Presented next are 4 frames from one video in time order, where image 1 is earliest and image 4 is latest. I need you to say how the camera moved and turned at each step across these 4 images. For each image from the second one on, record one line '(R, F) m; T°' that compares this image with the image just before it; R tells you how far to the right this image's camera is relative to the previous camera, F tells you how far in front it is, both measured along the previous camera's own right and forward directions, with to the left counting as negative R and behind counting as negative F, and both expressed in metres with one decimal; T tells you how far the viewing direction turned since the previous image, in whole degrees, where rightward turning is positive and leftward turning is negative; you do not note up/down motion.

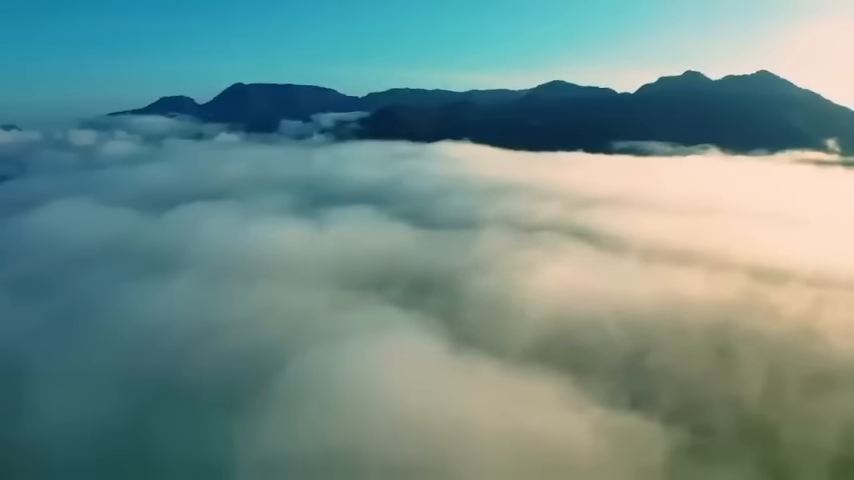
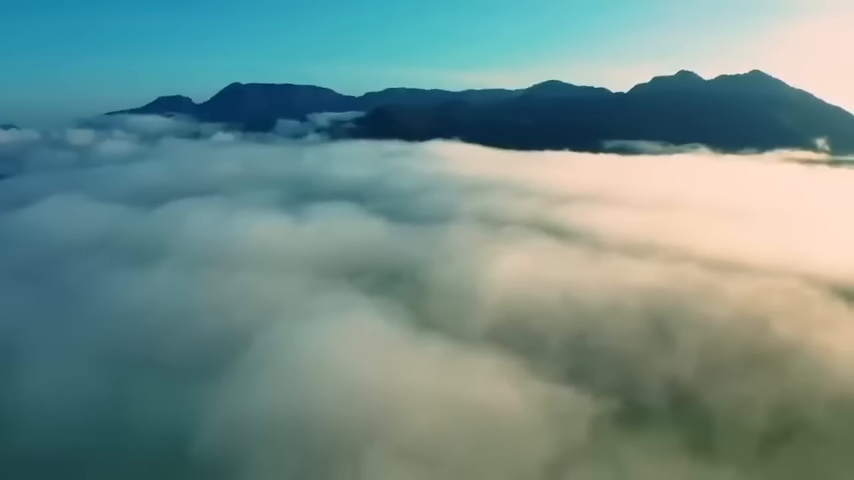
(+1.9, -2.6) m; 0°
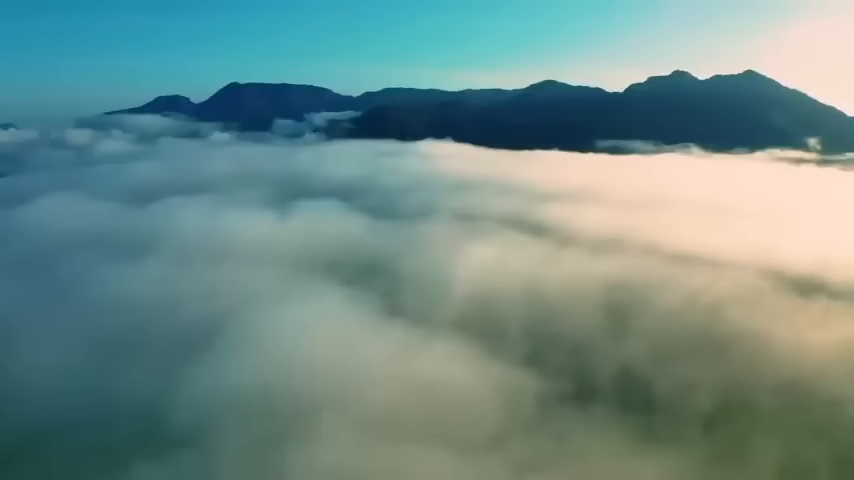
(+1.7, -2.3) m; 0°
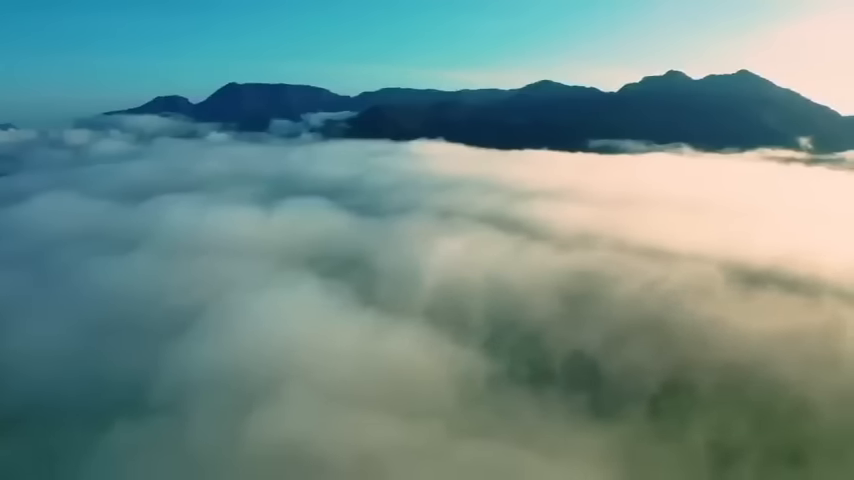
(+1.6, -2.2) m; 0°
